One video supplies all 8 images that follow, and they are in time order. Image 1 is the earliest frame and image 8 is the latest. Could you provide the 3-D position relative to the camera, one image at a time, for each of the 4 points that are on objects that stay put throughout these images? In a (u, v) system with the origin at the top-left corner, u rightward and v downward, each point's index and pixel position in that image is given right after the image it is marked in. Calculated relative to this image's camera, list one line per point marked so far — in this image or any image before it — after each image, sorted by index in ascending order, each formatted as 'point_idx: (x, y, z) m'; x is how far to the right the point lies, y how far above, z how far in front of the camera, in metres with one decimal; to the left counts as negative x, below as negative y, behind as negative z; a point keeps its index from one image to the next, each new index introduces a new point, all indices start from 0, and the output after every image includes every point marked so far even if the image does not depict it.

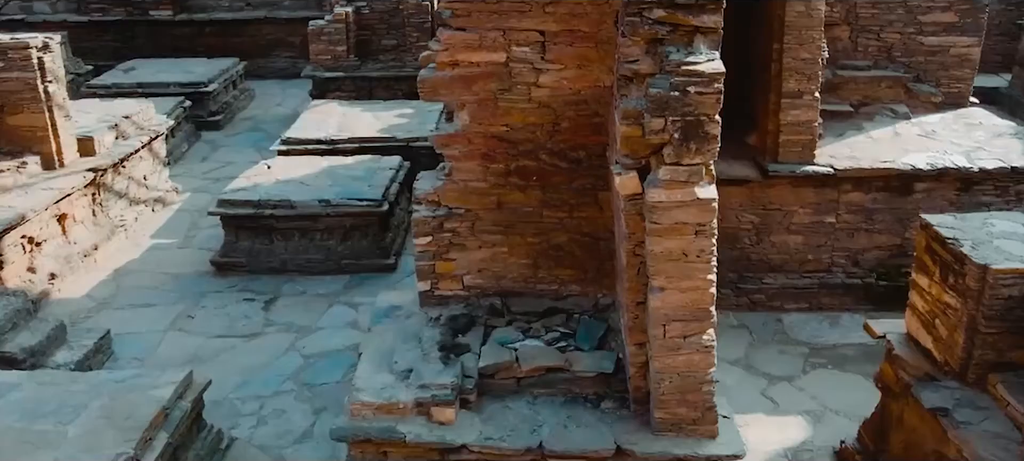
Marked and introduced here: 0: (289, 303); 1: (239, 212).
0: (-1.2, -0.4, +4.9) m
1: (-1.5, +0.1, +5.2) m
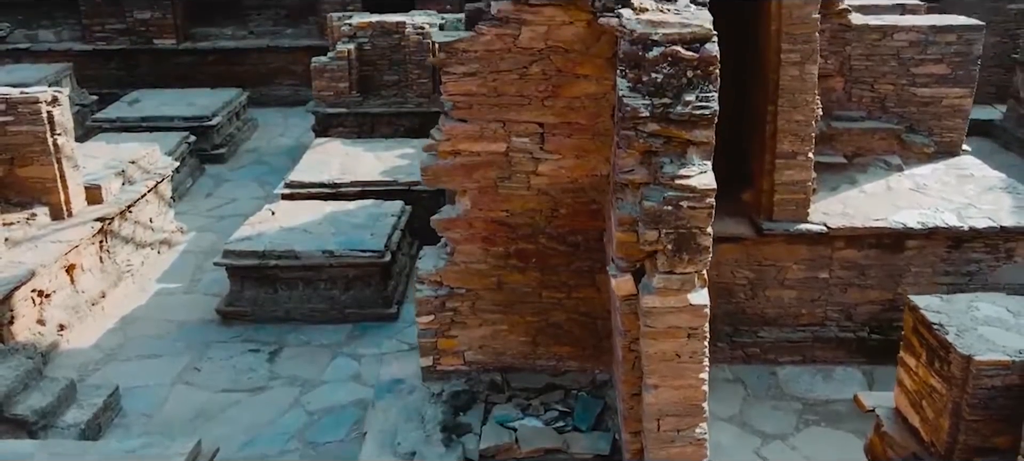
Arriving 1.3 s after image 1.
0: (-1.2, -0.7, +5.0) m
1: (-1.5, -0.2, +5.3) m
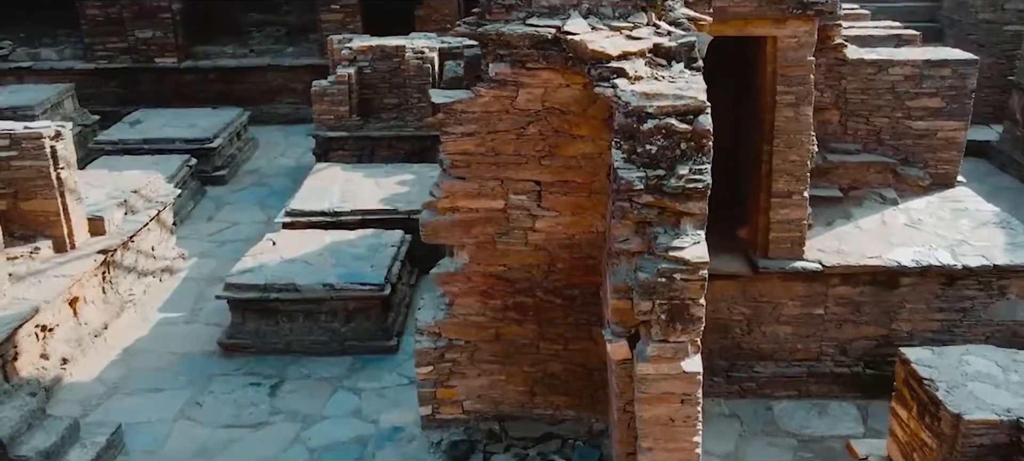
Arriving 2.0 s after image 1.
0: (-1.2, -0.9, +5.1) m
1: (-1.6, -0.4, +5.3) m
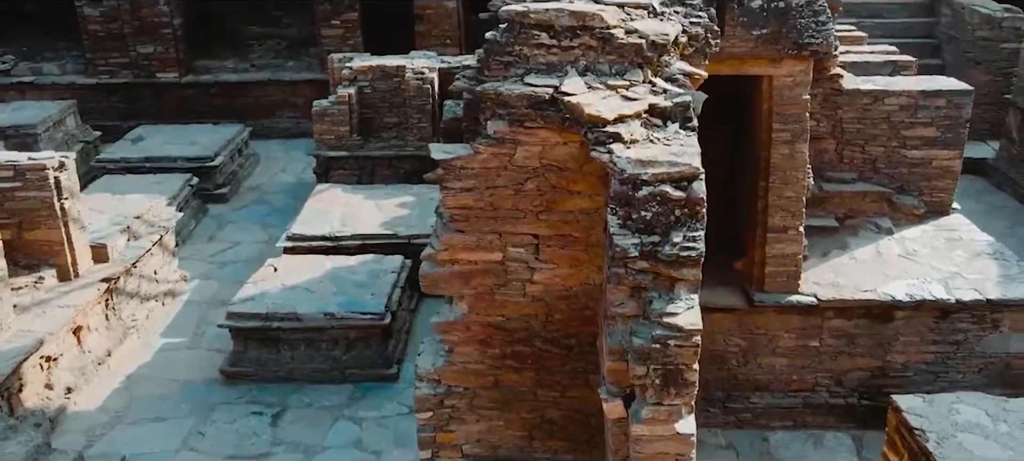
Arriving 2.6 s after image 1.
0: (-1.2, -1.0, +5.2) m
1: (-1.6, -0.6, +5.4) m
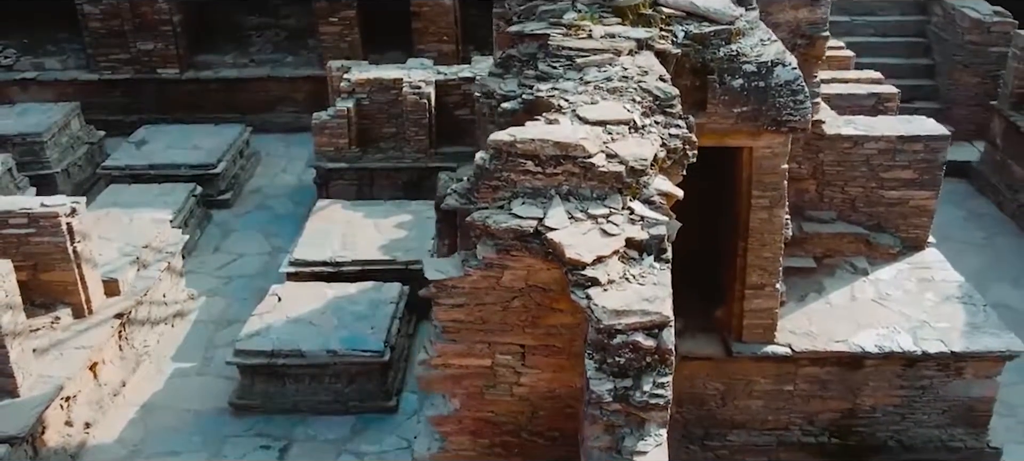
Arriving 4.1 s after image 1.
0: (-1.3, -1.3, +5.5) m
1: (-1.6, -0.8, +5.7) m
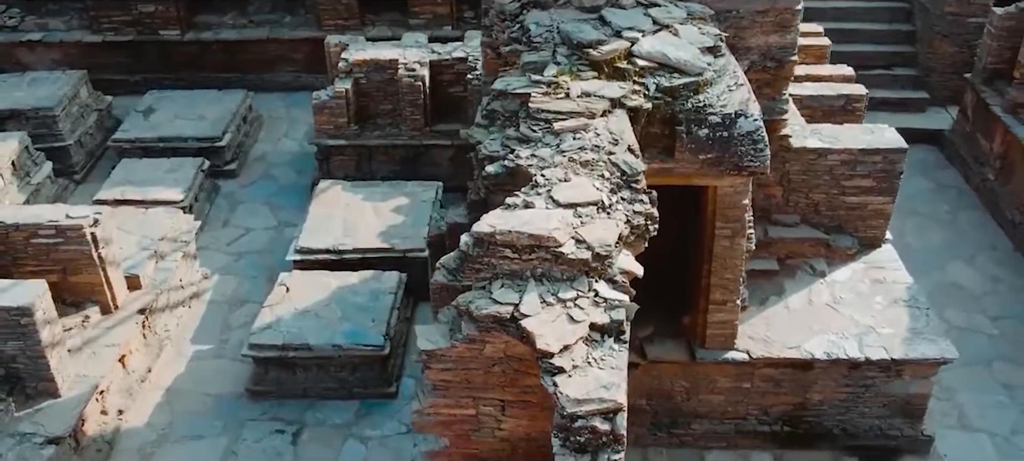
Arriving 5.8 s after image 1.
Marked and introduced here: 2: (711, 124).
0: (-1.3, -1.4, +6.2) m
1: (-1.7, -0.8, +6.3) m
2: (+1.0, +0.6, +4.8) m
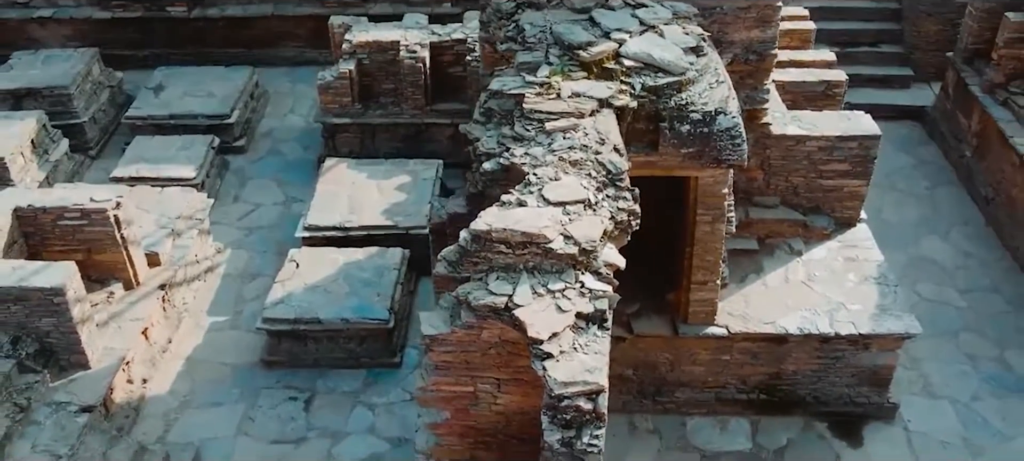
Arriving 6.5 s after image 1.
0: (-1.4, -1.2, +6.7) m
1: (-1.7, -0.7, +6.7) m
2: (+1.0, +0.6, +5.2) m
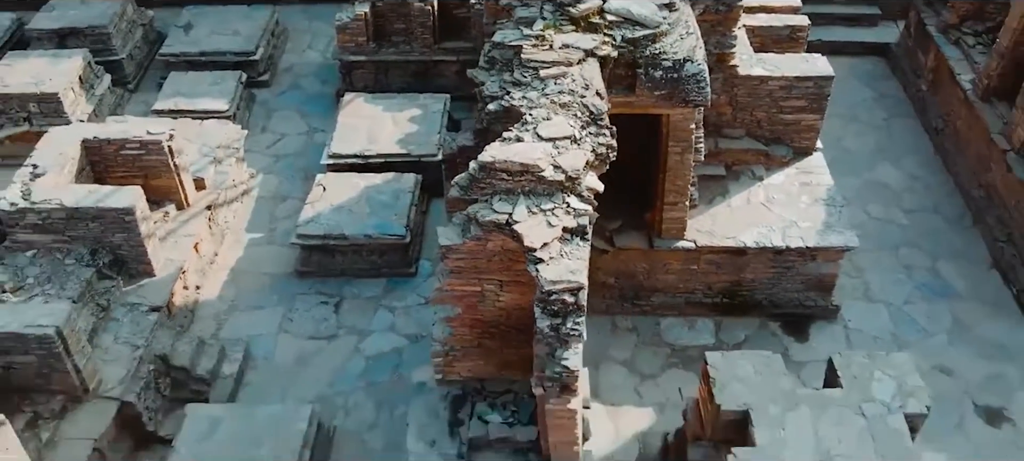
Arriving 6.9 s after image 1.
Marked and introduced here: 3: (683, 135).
0: (-1.4, -0.6, +7.8) m
1: (-1.7, -0.1, +7.8) m
2: (+1.0, +1.1, +6.2) m
3: (+1.2, +0.7, +6.7) m
